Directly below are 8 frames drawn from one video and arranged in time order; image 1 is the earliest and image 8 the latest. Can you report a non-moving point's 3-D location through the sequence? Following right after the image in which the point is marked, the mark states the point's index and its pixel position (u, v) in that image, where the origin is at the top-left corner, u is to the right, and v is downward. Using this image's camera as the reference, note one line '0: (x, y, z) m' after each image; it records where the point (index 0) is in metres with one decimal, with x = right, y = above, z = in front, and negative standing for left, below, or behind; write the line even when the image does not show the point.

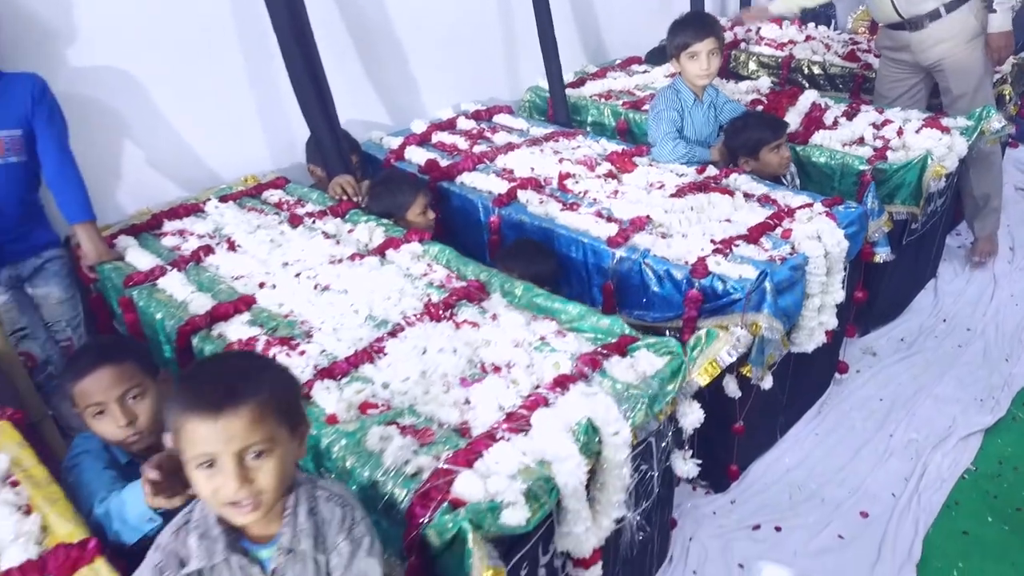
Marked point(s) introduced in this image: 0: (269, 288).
0: (-0.6, 0.0, +2.2) m
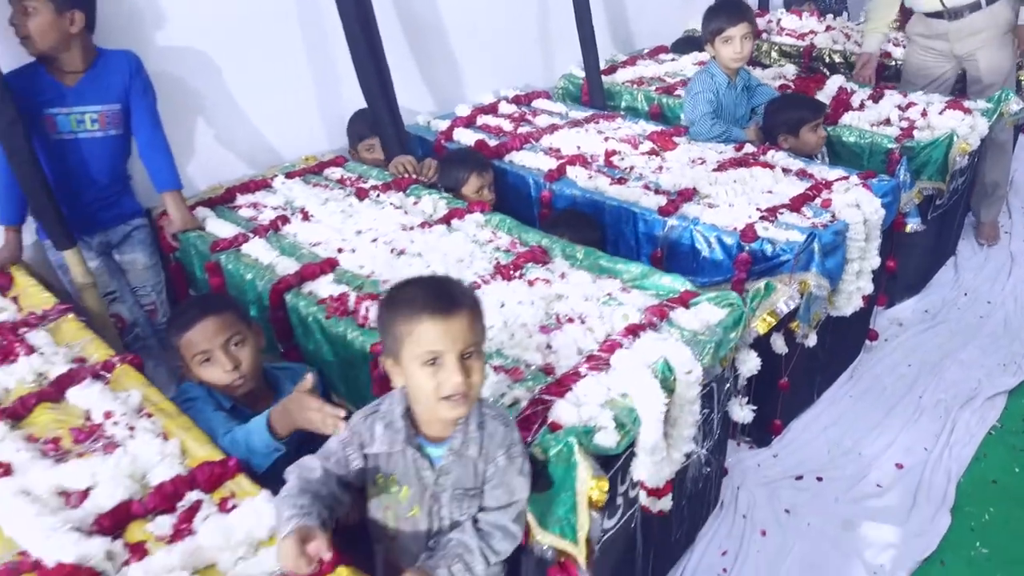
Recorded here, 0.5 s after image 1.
0: (-0.4, +0.1, +2.4) m
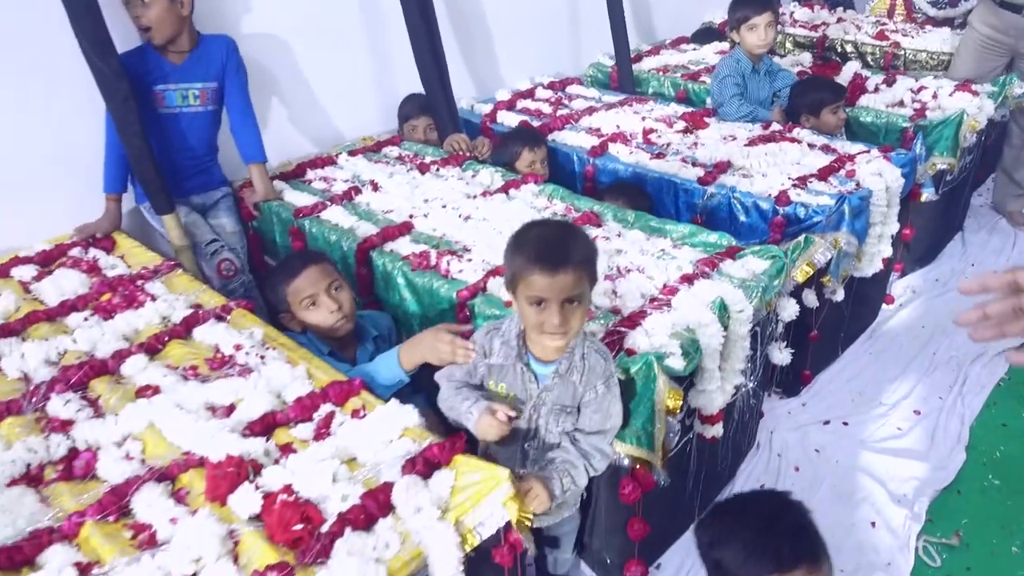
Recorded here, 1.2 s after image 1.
0: (-0.3, +0.2, +2.6) m
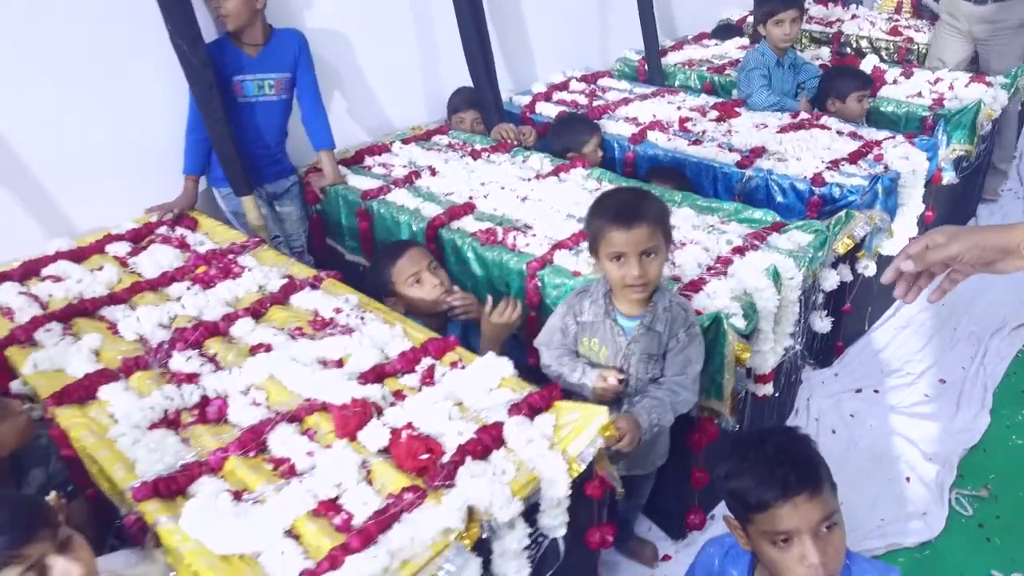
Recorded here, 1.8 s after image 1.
0: (-0.1, +0.3, +2.8) m
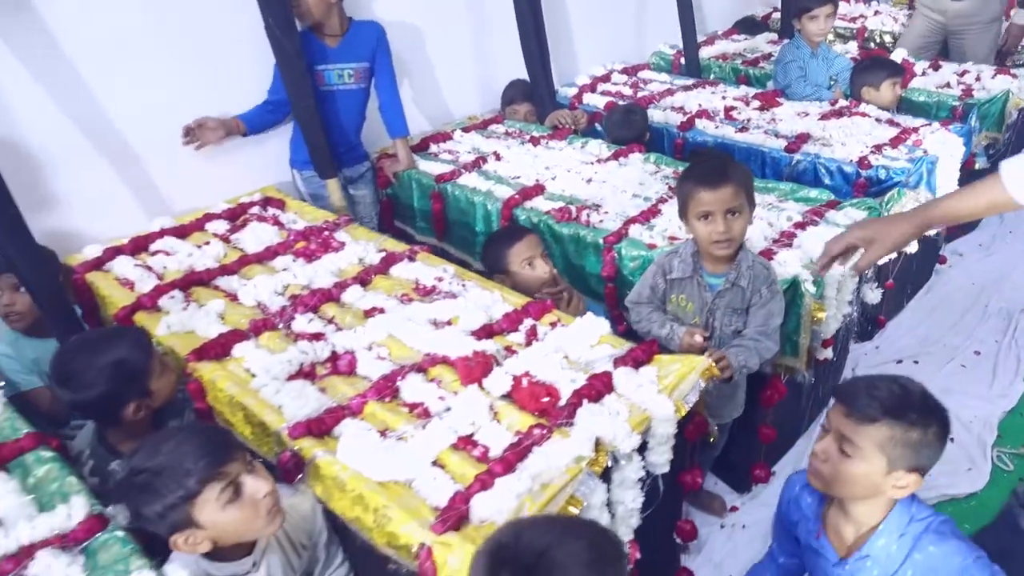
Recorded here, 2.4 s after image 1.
0: (+0.1, +0.4, +3.0) m
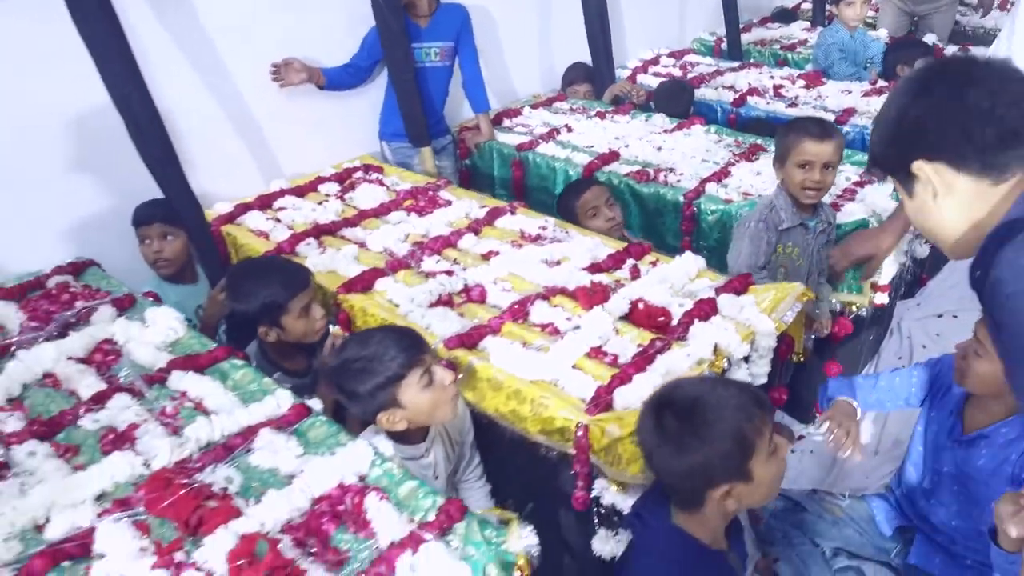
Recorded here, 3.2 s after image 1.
0: (+0.4, +0.5, +3.3) m
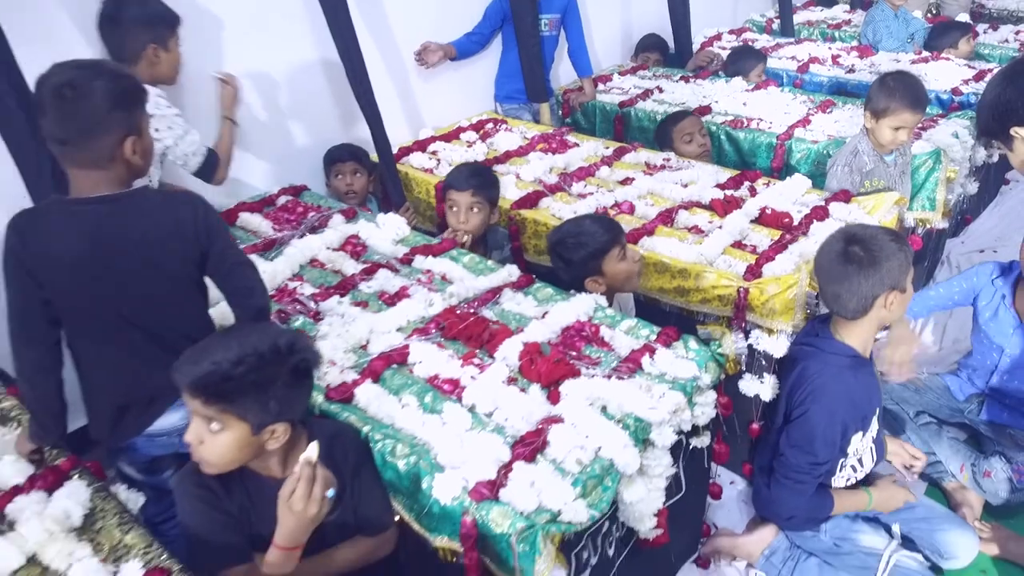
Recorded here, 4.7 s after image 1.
0: (+0.9, +0.8, +3.9) m
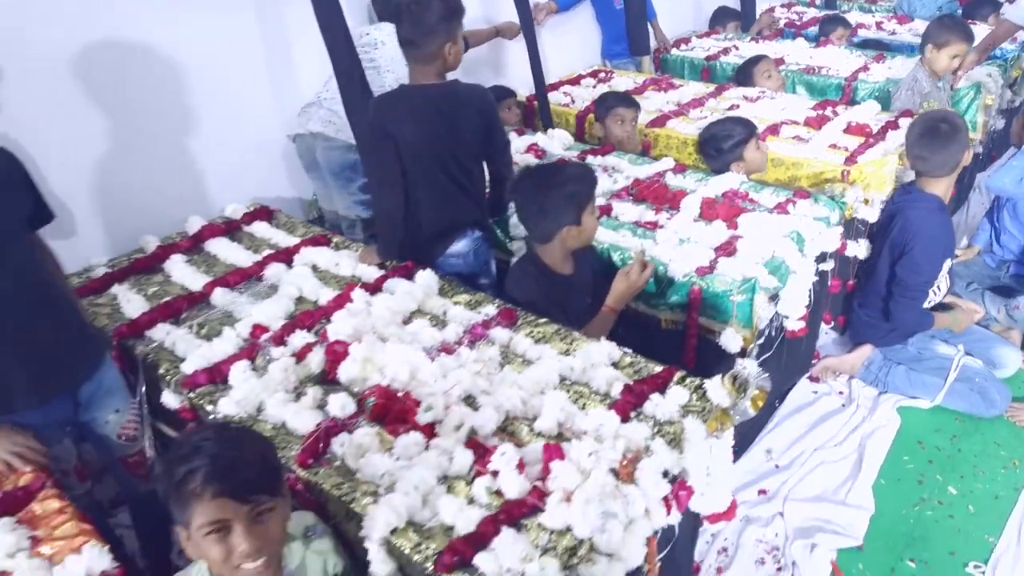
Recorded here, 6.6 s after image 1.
0: (+1.4, +1.2, +4.7) m
